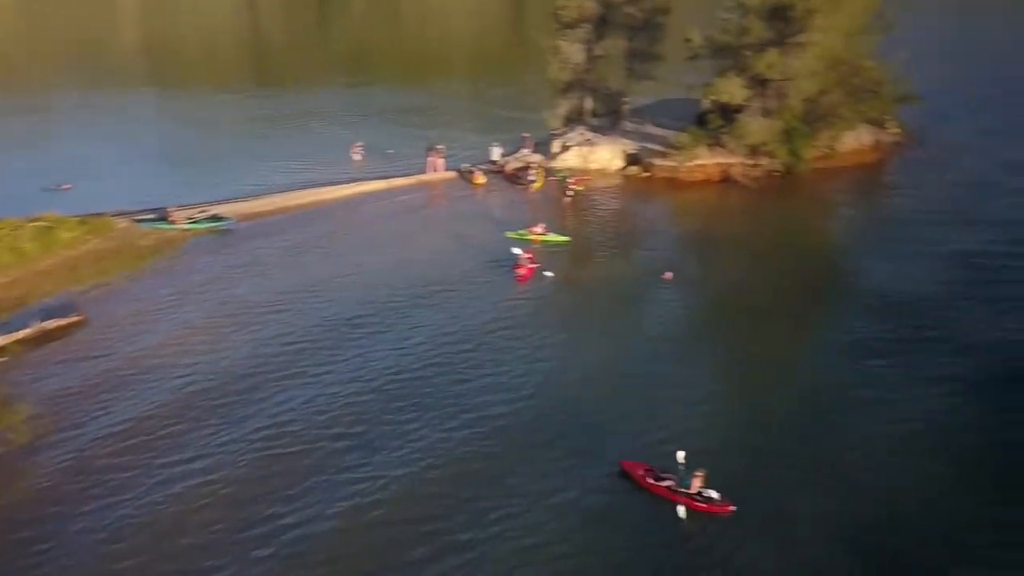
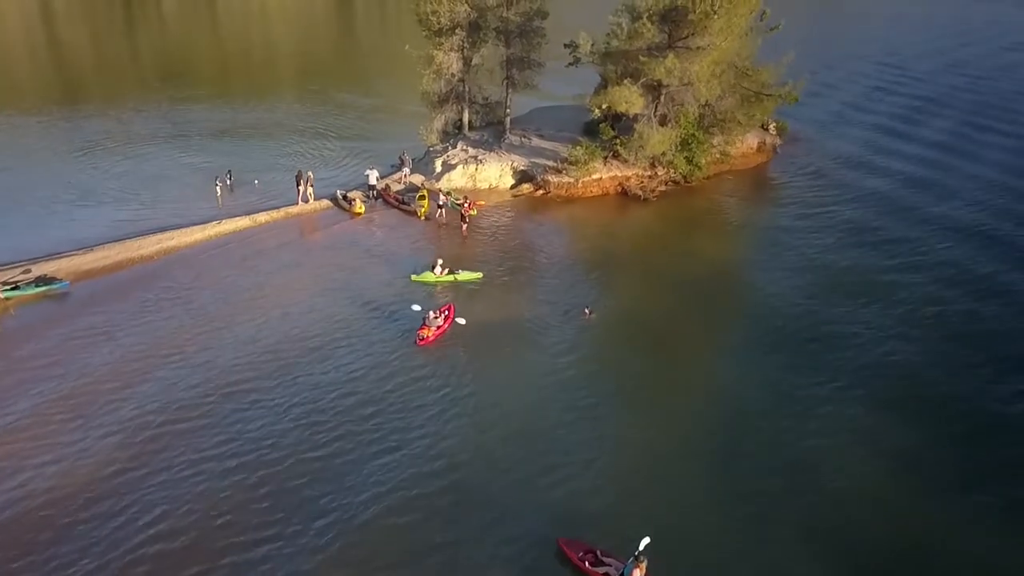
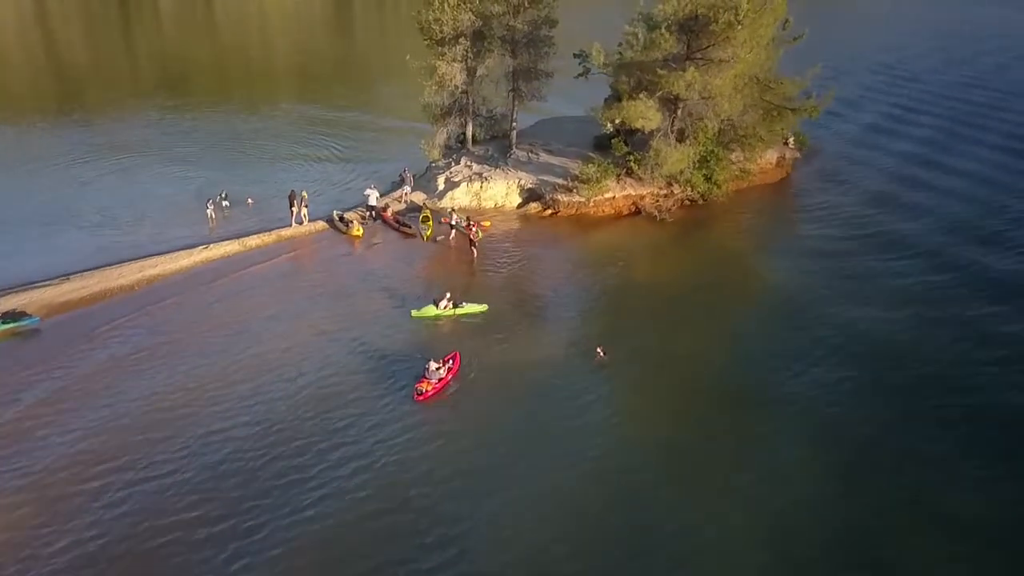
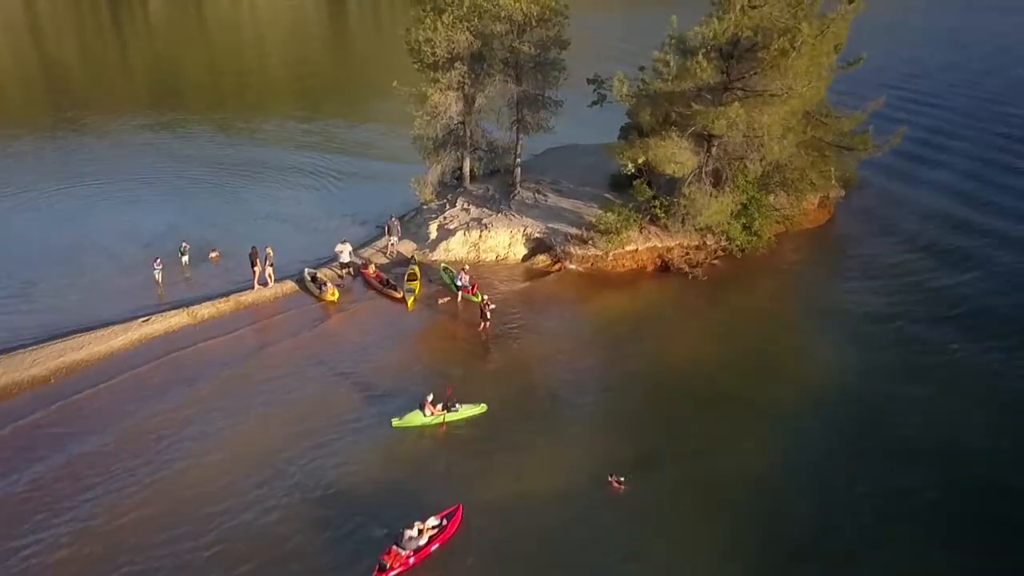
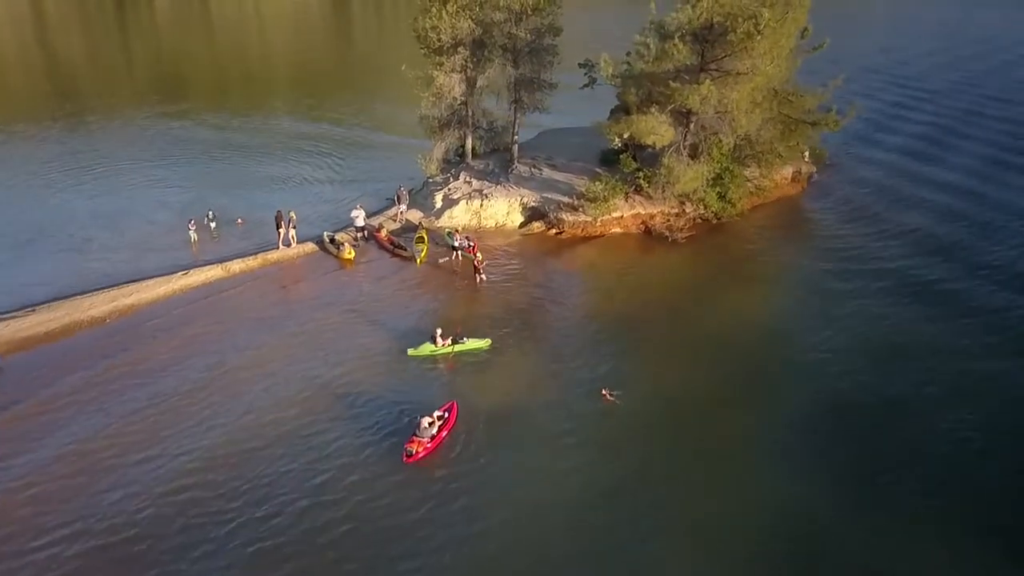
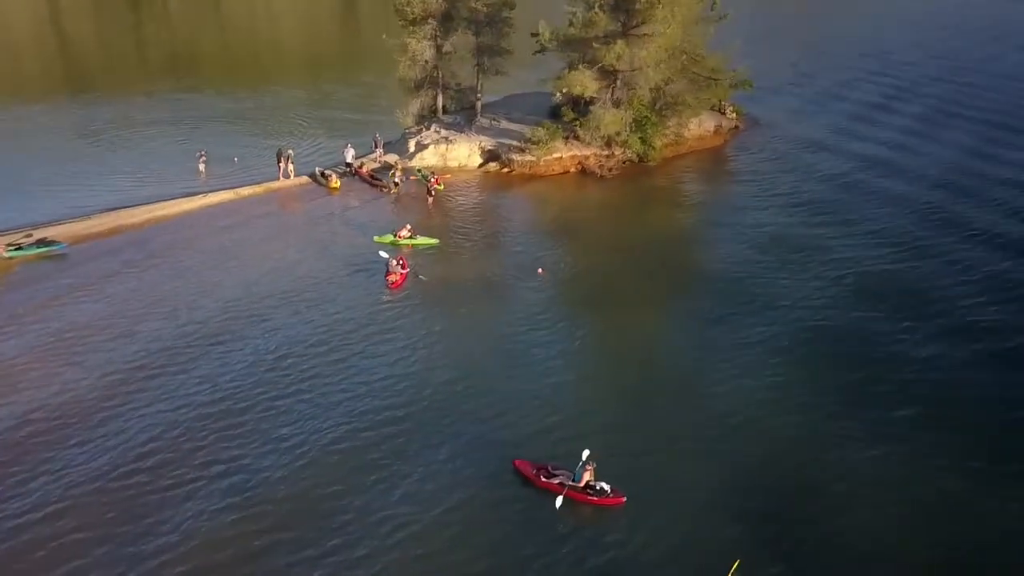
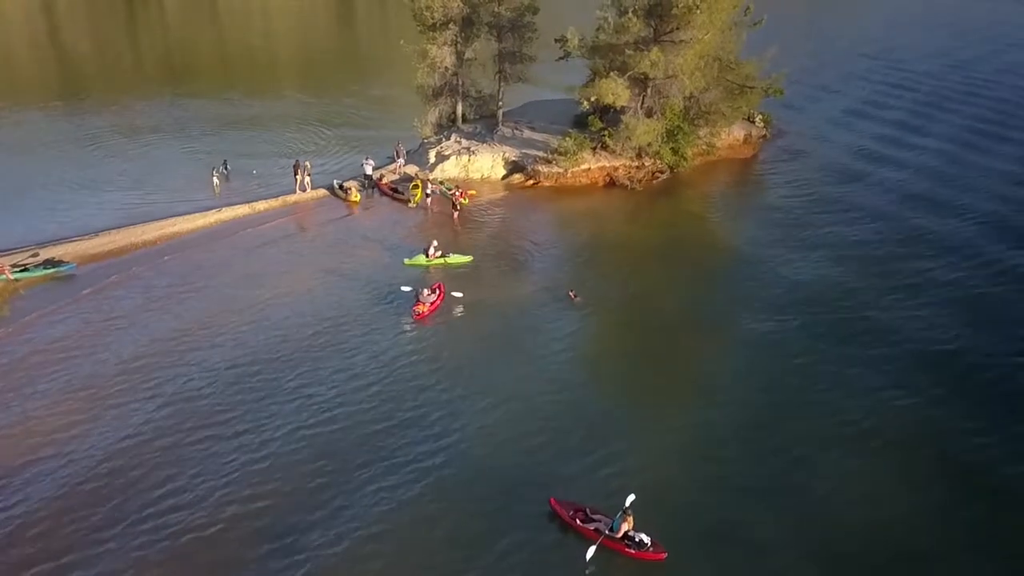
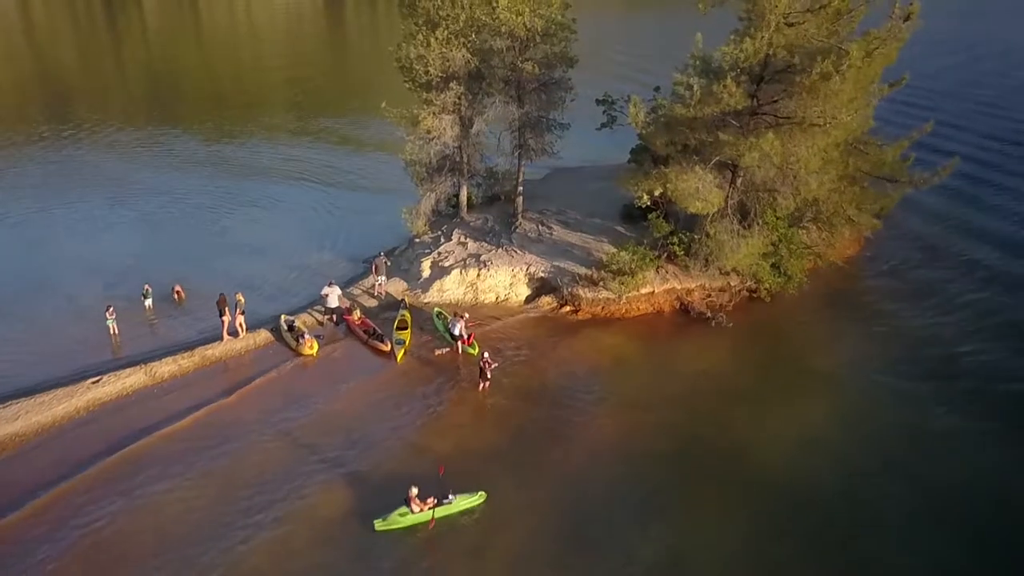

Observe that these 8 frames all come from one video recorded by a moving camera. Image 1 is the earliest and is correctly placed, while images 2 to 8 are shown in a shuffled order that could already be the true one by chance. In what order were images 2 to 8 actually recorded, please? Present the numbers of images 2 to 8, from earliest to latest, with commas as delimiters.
6, 7, 2, 3, 5, 4, 8
